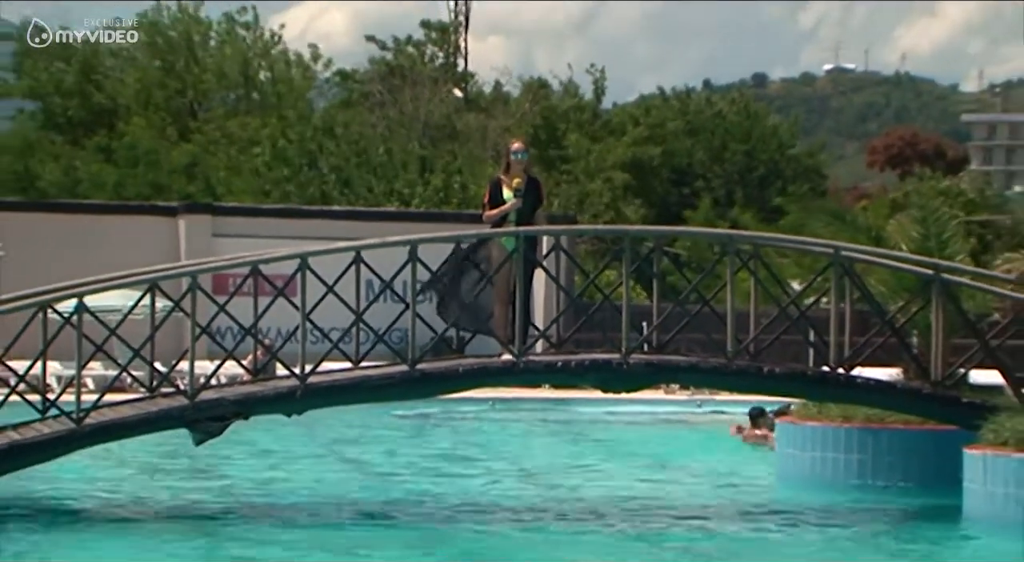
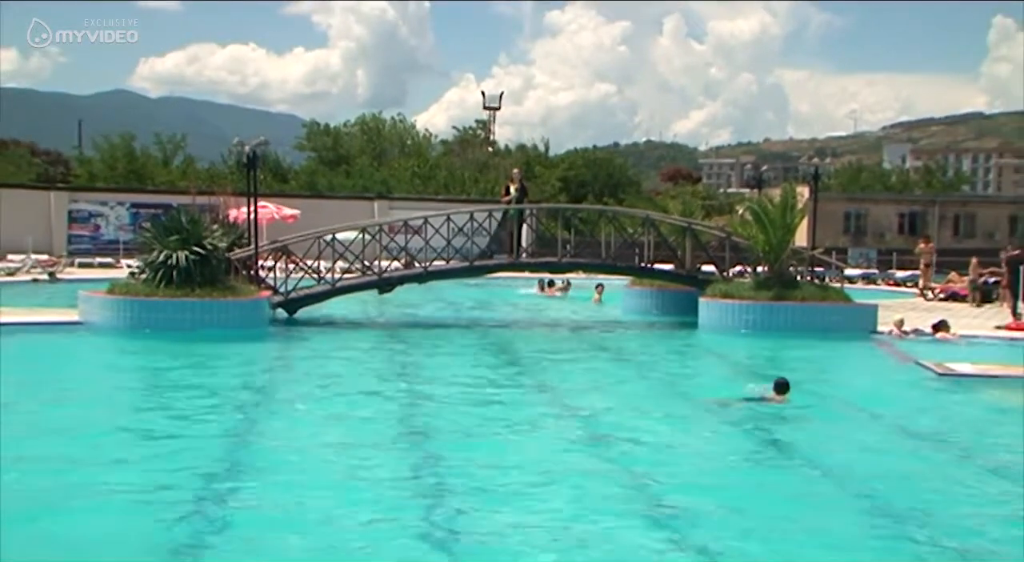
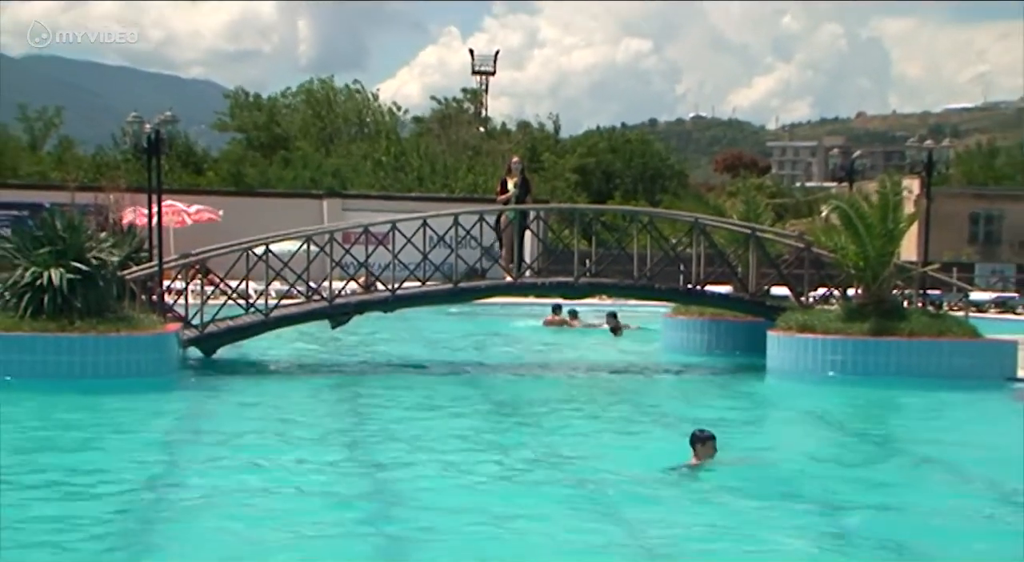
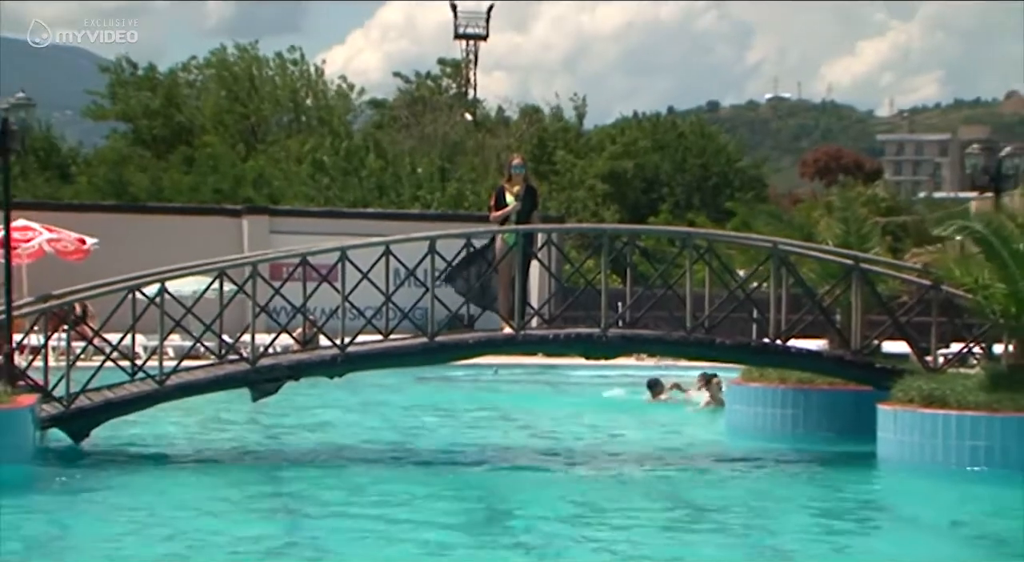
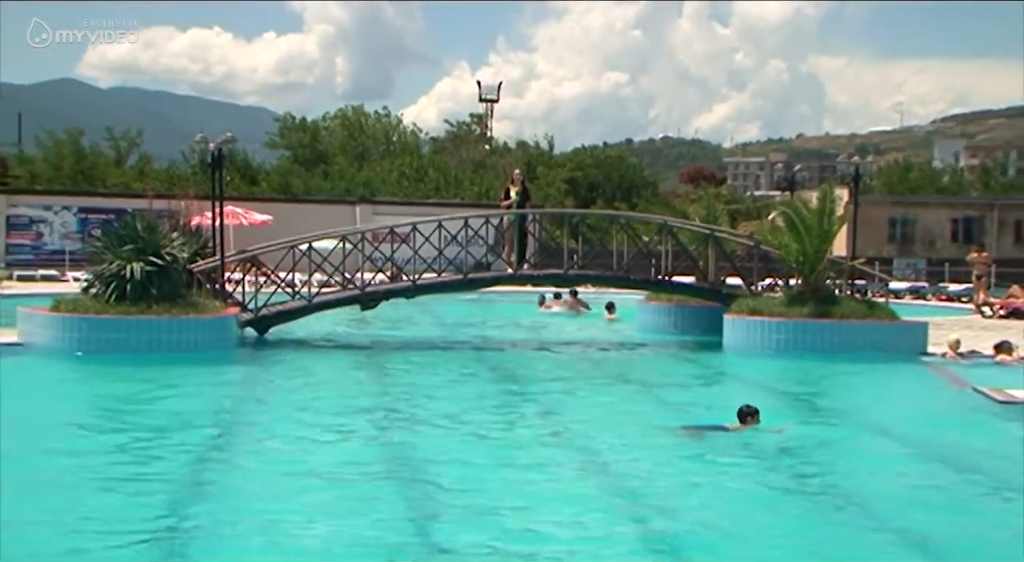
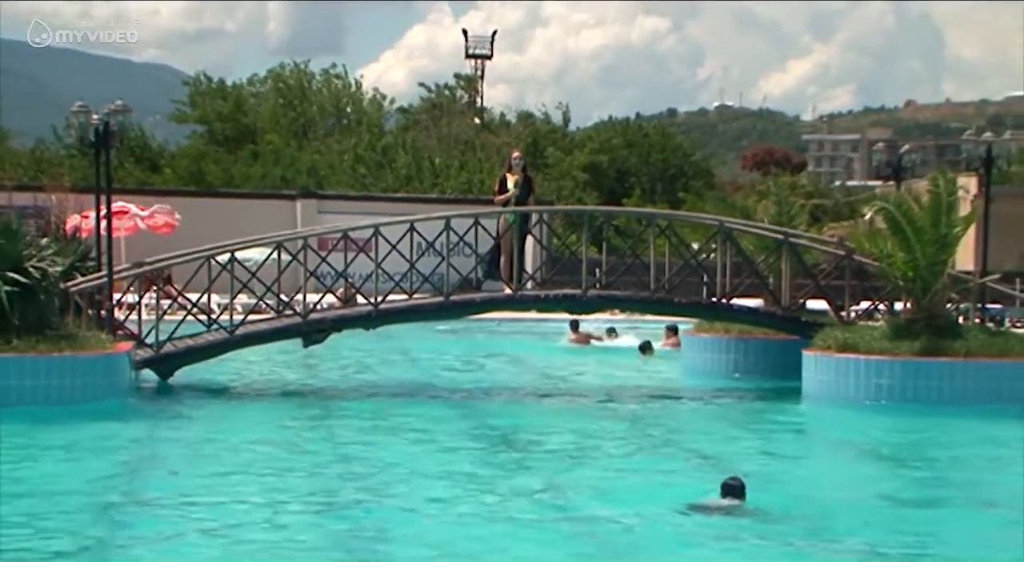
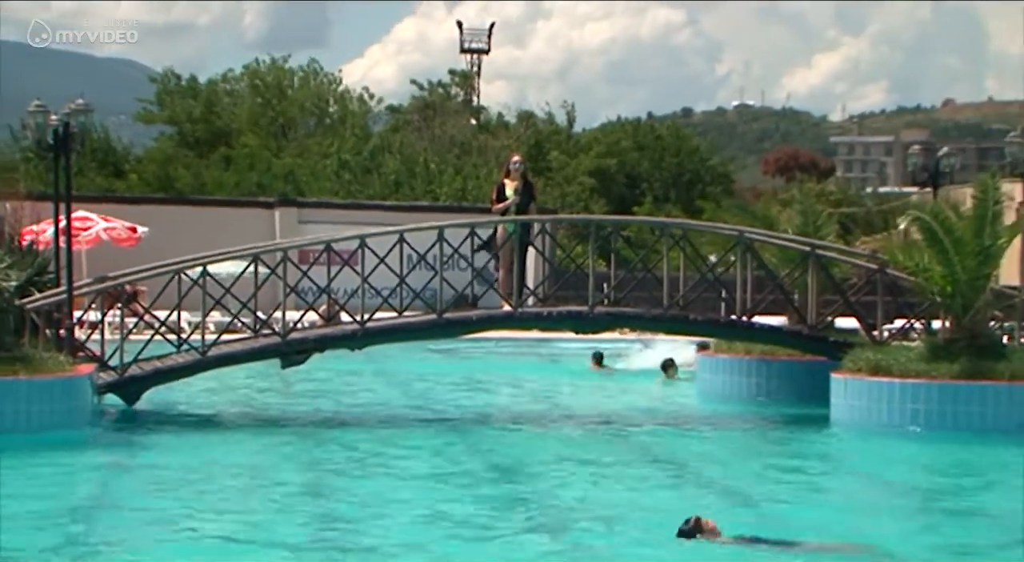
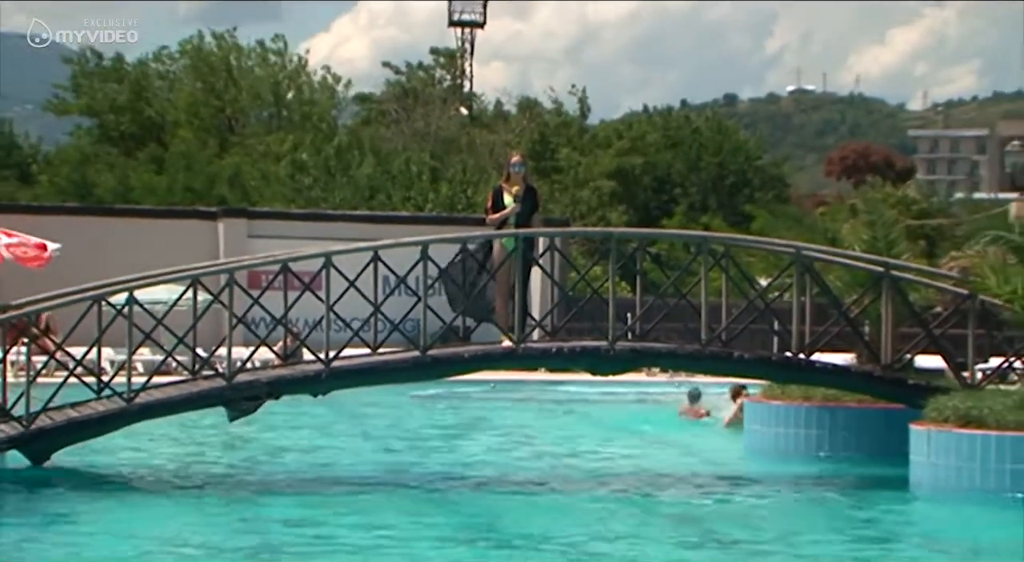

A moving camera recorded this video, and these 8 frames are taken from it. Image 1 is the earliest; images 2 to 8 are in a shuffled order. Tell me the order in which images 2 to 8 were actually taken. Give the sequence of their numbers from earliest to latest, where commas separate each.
8, 4, 7, 6, 3, 5, 2
